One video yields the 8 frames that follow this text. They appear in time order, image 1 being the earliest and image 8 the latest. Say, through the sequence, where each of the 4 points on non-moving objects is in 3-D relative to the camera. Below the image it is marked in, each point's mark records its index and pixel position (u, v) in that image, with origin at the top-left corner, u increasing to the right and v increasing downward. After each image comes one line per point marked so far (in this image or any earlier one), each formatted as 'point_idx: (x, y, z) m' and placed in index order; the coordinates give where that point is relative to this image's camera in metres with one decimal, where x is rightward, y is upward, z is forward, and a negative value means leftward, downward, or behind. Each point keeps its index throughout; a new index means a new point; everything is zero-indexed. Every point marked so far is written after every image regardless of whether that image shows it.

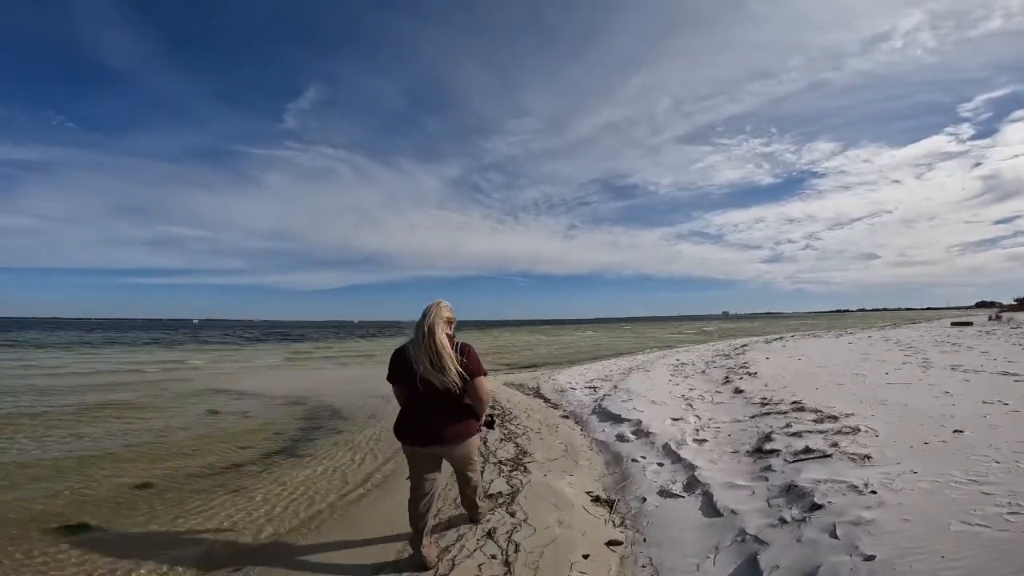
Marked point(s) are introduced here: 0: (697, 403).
0: (+3.4, -2.1, +9.9) m
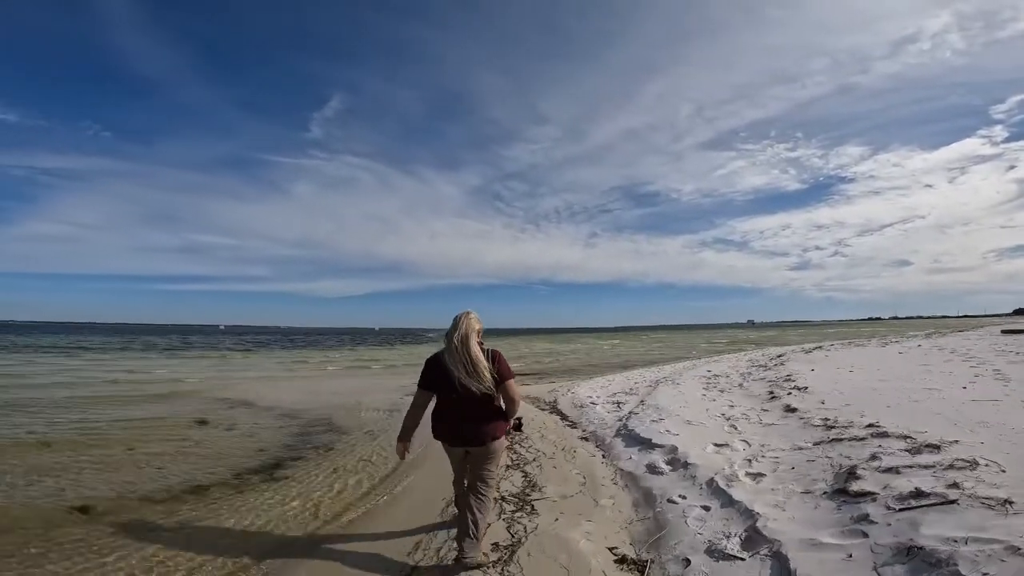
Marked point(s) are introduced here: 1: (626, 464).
0: (+3.6, -2.1, +8.3) m
1: (+1.5, -2.3, +7.1) m
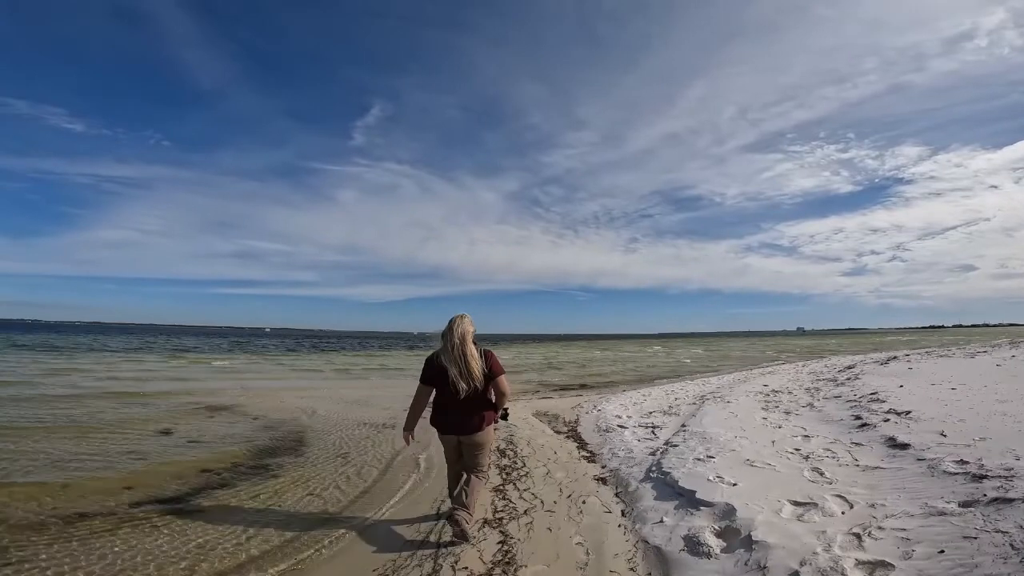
0: (+3.5, -1.9, +5.8) m
1: (+1.3, -2.1, +4.7) m
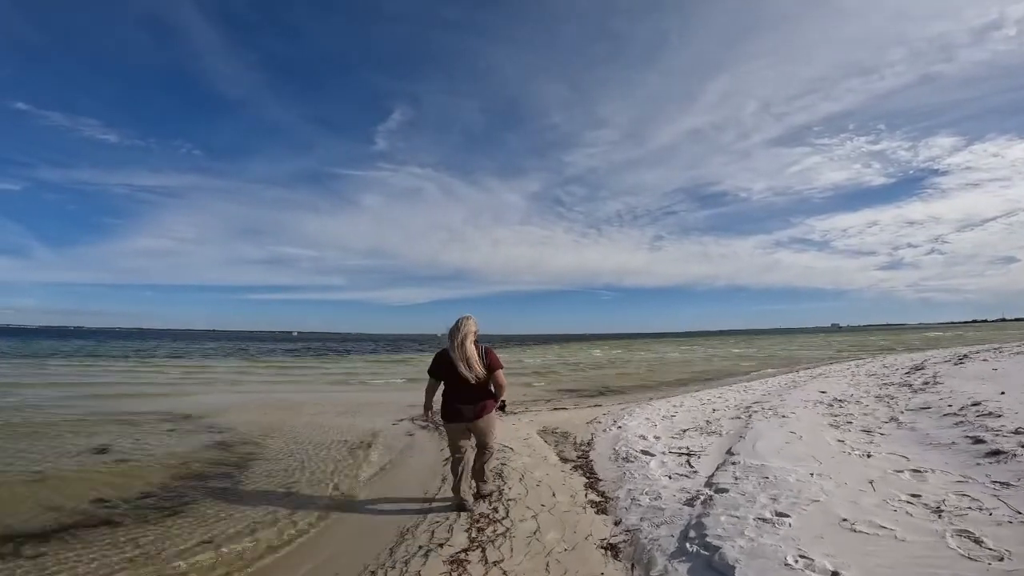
0: (+3.2, -1.7, +3.6) m
1: (+0.9, -1.9, +2.6) m
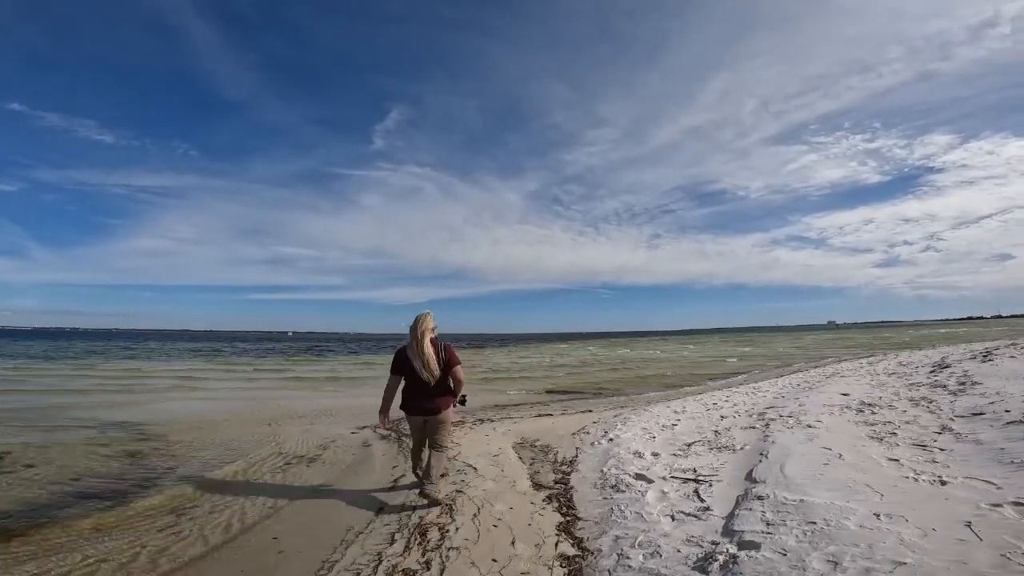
0: (+2.8, -1.5, +2.1) m
1: (+0.5, -1.7, +1.1) m
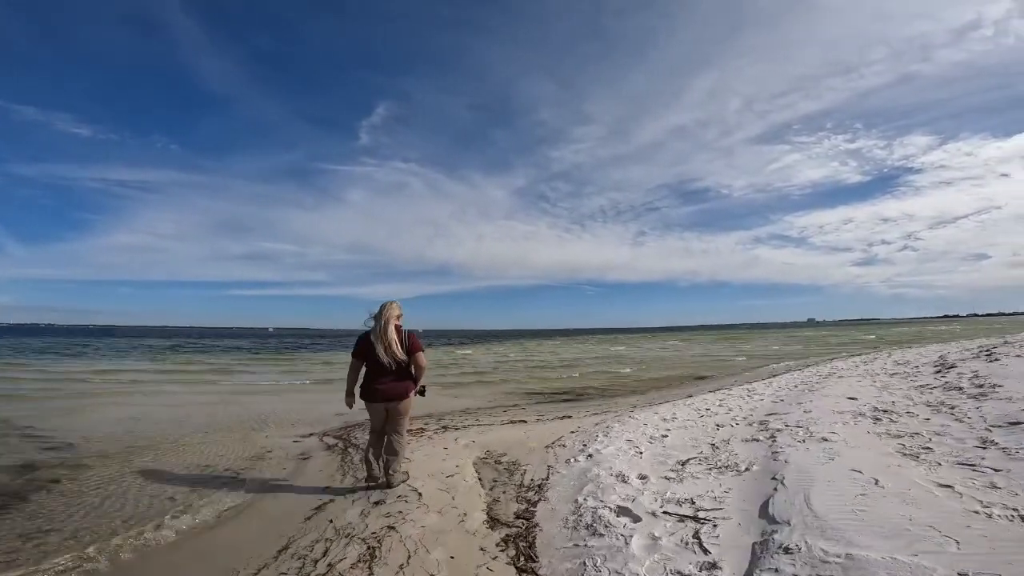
0: (+2.4, -1.3, +0.9) m
1: (+0.2, -1.6, -0.1) m
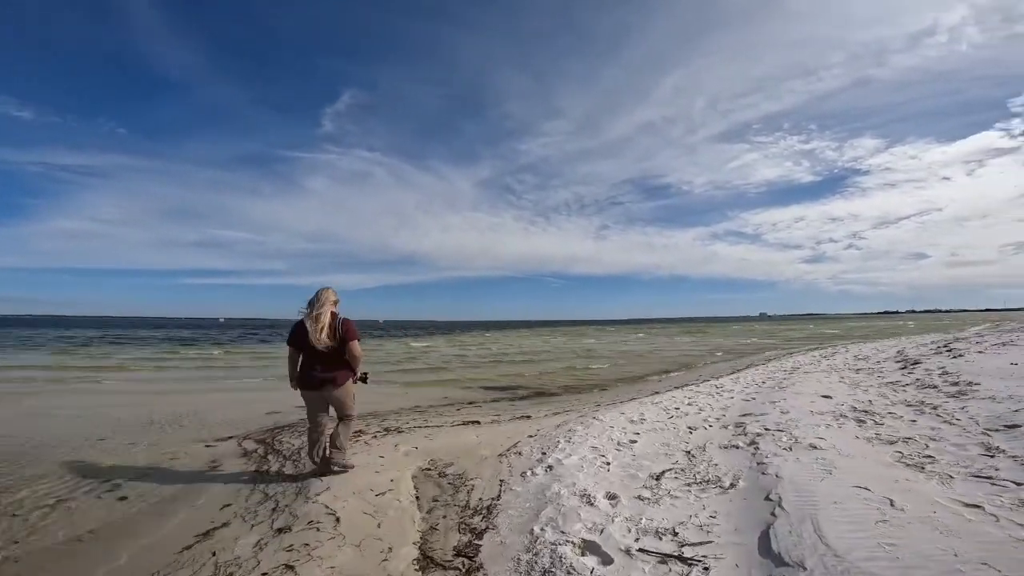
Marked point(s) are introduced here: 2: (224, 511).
0: (+2.3, -1.3, +0.2) m
1: (+0.2, -1.5, -1.0) m
2: (-2.6, -2.1, +4.9) m
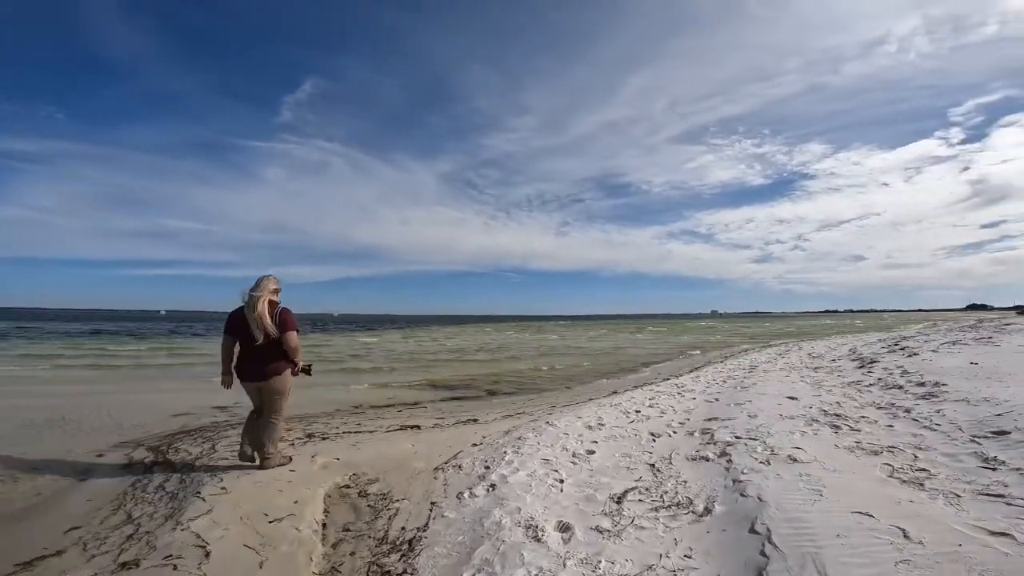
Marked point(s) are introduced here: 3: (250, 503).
0: (+2.1, -1.2, -0.5) m
1: (+0.1, -1.4, -1.9) m
2: (-3.1, -2.0, +3.9) m
3: (-2.1, -1.8, +4.3) m
